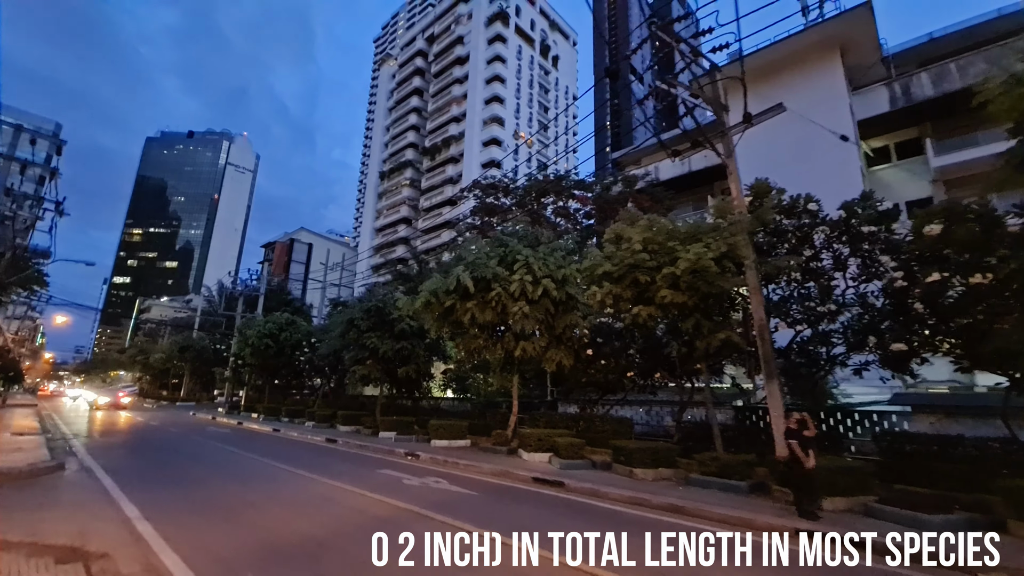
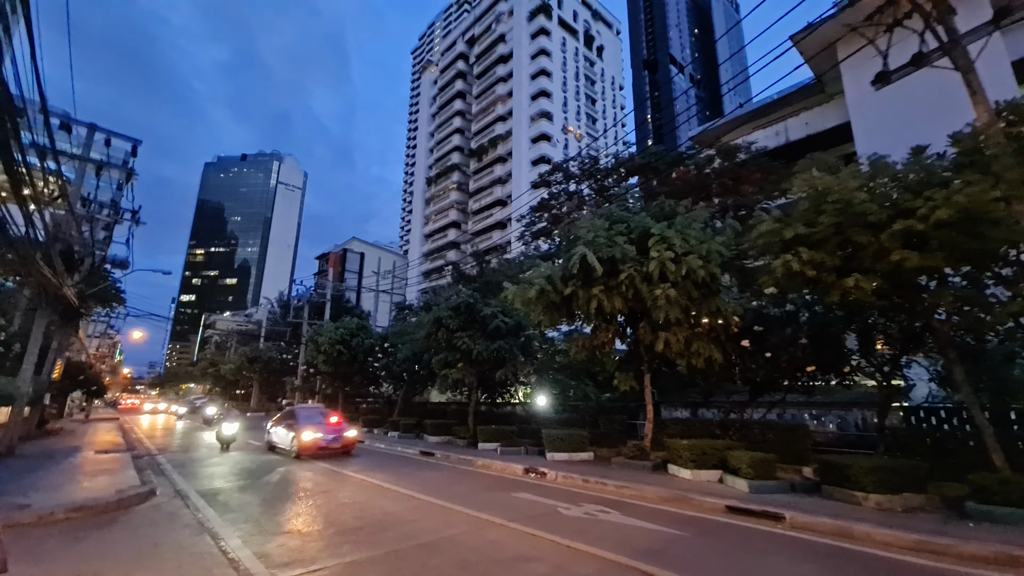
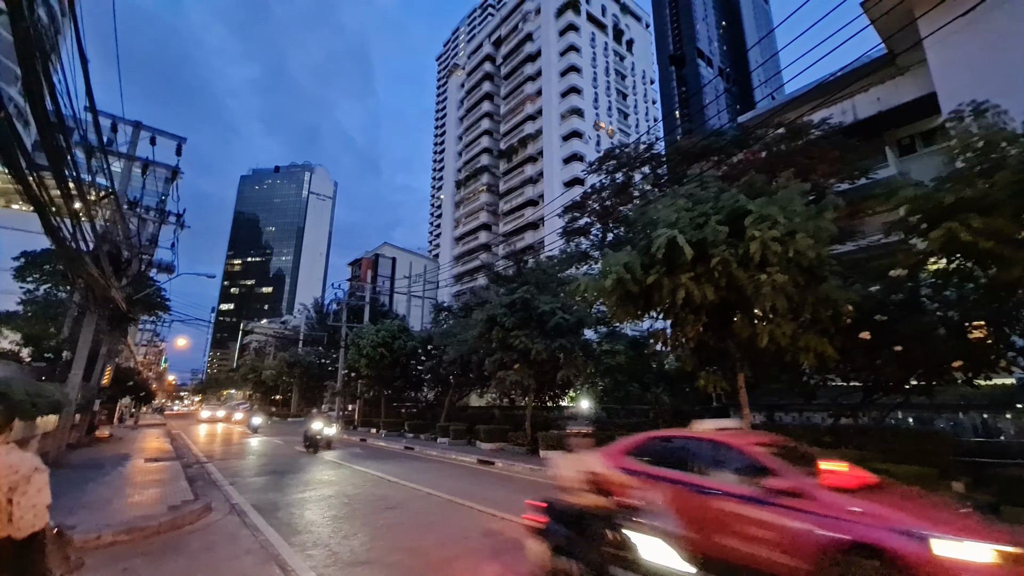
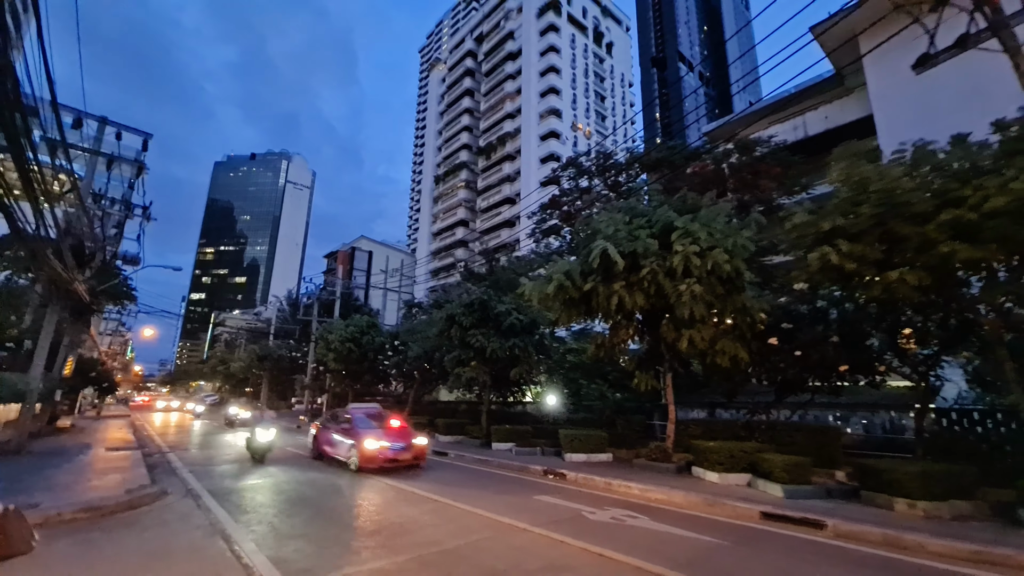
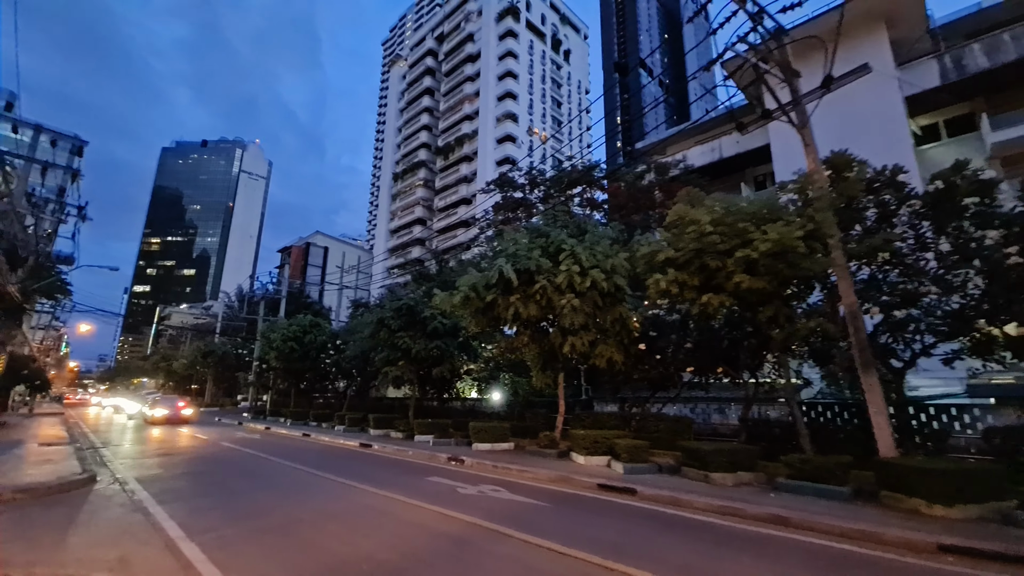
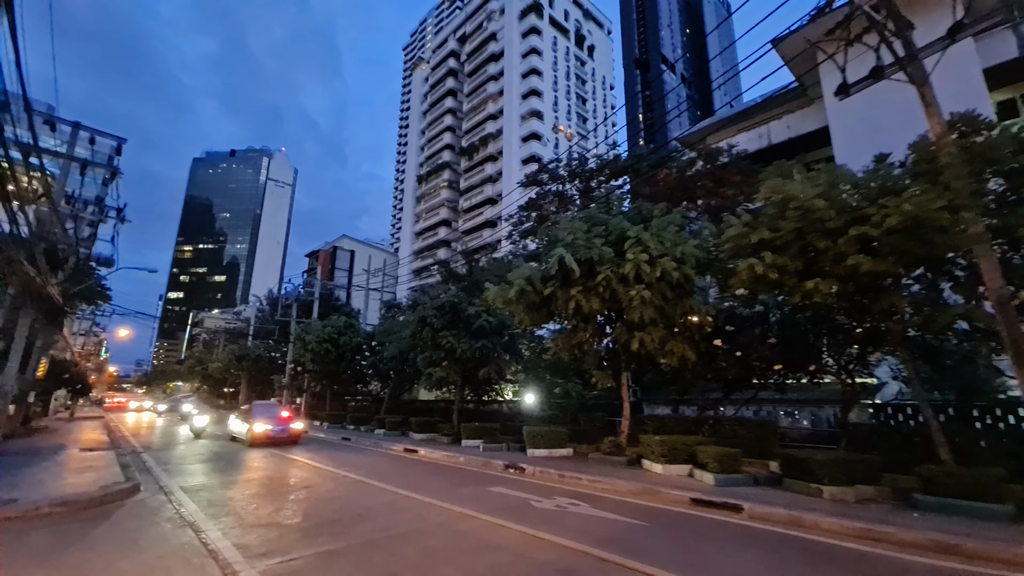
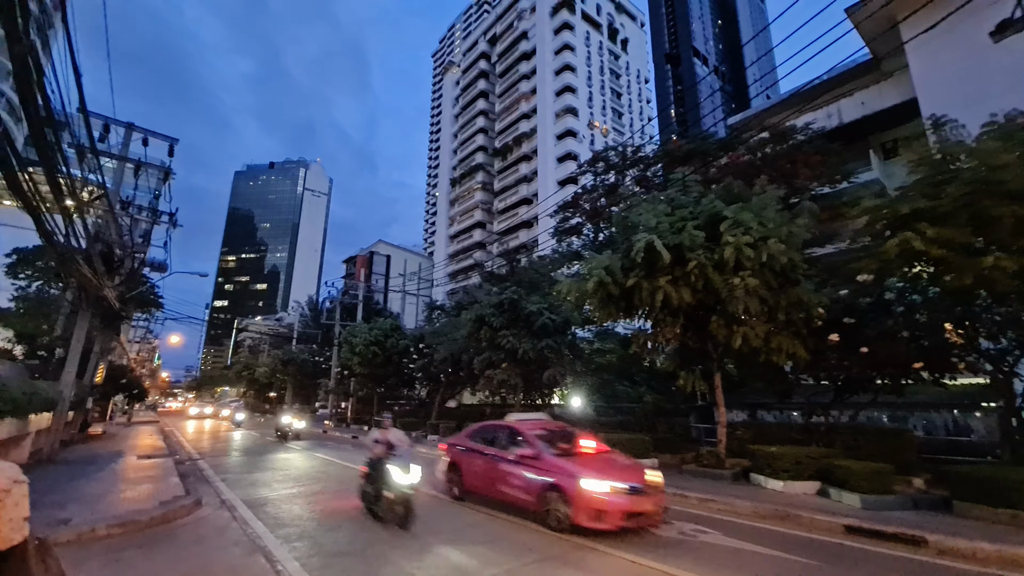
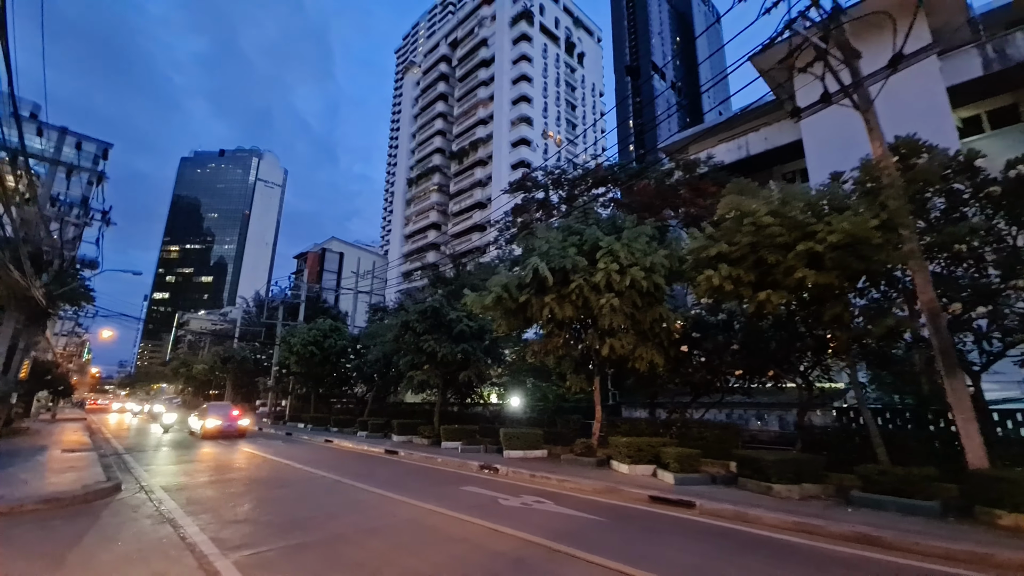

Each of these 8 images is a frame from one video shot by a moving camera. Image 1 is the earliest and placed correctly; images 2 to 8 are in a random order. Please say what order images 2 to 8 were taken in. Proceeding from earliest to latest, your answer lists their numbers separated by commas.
5, 8, 6, 2, 4, 7, 3
